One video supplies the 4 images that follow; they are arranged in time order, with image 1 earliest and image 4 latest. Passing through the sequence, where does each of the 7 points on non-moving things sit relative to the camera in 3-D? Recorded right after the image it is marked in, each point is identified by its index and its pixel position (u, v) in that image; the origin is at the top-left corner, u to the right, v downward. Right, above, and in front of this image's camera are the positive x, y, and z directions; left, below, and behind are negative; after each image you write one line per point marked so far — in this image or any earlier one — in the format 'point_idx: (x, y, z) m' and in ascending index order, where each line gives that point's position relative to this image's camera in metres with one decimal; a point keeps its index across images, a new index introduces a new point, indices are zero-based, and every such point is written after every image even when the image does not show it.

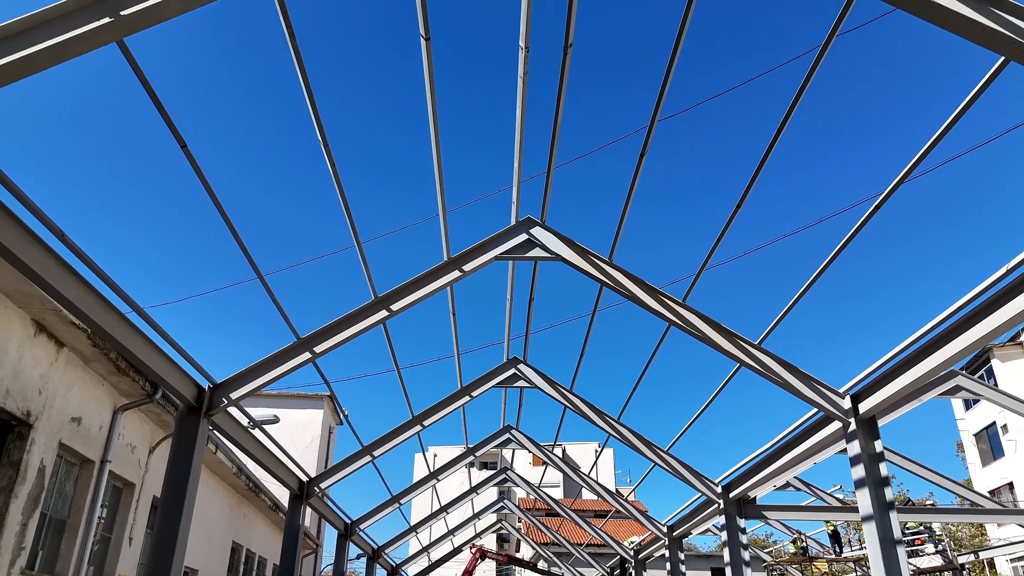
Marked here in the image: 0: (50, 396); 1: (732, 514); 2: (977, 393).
0: (-4.7, -1.1, +6.8) m
1: (+3.8, -4.0, +11.6) m
2: (+7.7, -1.7, +10.8) m
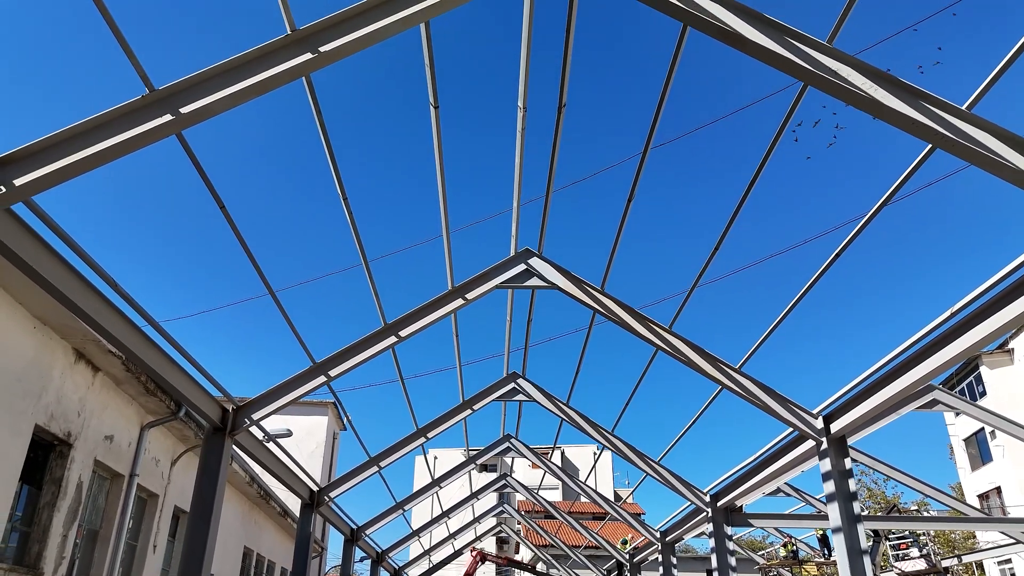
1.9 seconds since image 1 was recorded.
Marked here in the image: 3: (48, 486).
0: (-4.7, -1.4, +7.4) m
1: (+3.8, -4.3, +12.2) m
2: (+7.7, -2.0, +11.4) m
3: (-4.8, -2.1, +6.9) m
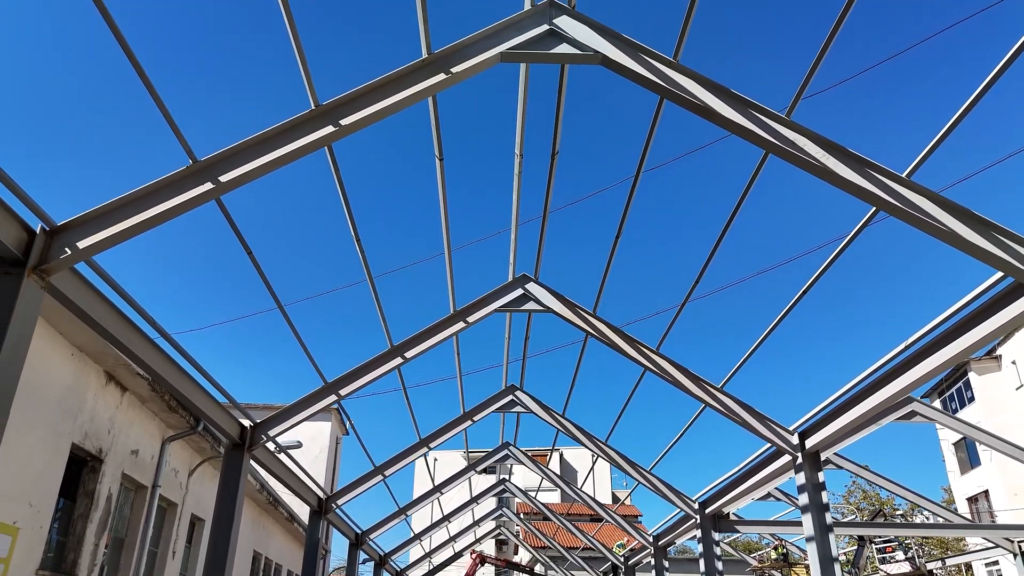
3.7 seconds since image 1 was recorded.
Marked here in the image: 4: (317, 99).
0: (-4.8, -1.7, +8.0) m
1: (+3.8, -4.6, +12.8) m
2: (+7.6, -2.4, +12.0) m
3: (-4.9, -2.4, +7.5) m
4: (-1.5, +1.4, +4.9) m
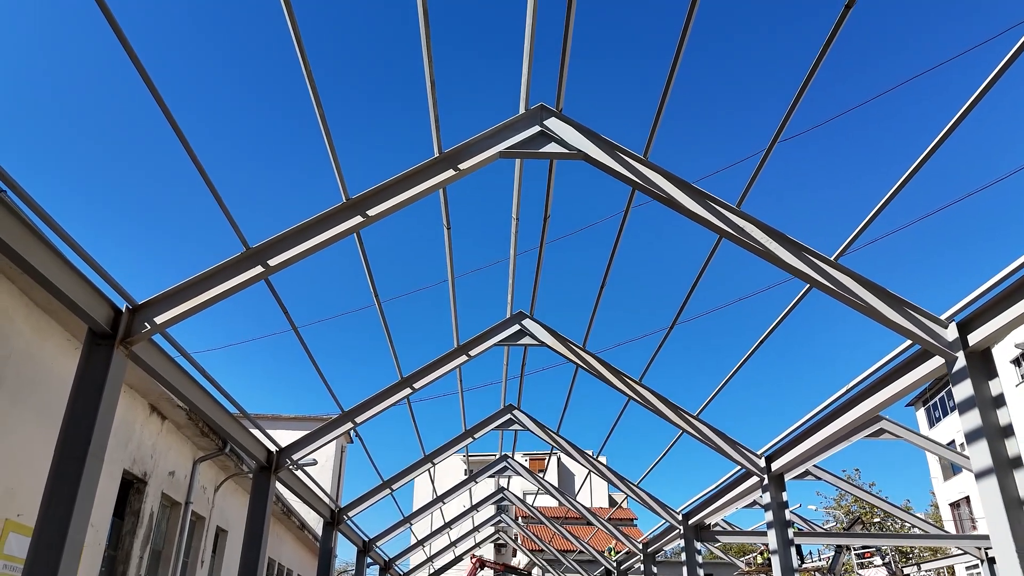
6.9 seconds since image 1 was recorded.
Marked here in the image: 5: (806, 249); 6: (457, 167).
0: (-4.8, -2.3, +8.9) m
1: (+3.7, -5.2, +13.8) m
2: (+7.6, -2.9, +13.0) m
3: (-4.9, -2.9, +8.5) m
4: (-1.5, +0.9, +5.9) m
5: (+2.6, +0.4, +5.8) m
6: (-0.5, +1.2, +6.3) m
